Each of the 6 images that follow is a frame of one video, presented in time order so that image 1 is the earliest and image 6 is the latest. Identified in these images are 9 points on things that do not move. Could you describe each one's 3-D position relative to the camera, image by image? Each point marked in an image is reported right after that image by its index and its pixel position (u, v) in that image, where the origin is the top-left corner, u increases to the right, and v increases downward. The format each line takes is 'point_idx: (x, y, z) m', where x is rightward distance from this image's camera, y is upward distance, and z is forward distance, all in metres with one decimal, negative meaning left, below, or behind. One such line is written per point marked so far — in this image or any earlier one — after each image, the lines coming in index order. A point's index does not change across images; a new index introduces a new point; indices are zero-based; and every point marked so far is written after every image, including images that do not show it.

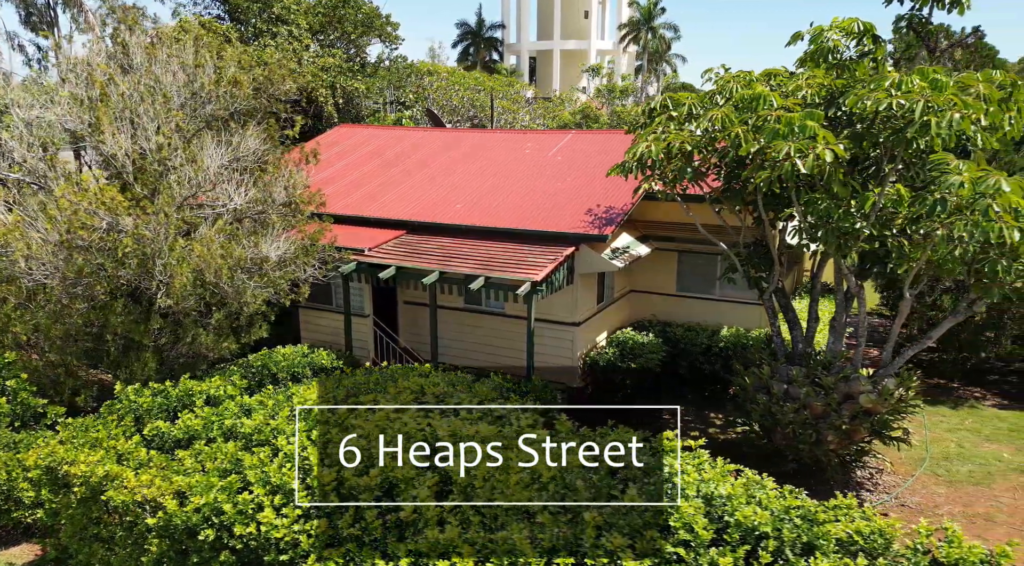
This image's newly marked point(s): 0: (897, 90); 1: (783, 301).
0: (+4.3, +2.1, +9.7) m
1: (+4.4, -0.3, +13.9) m
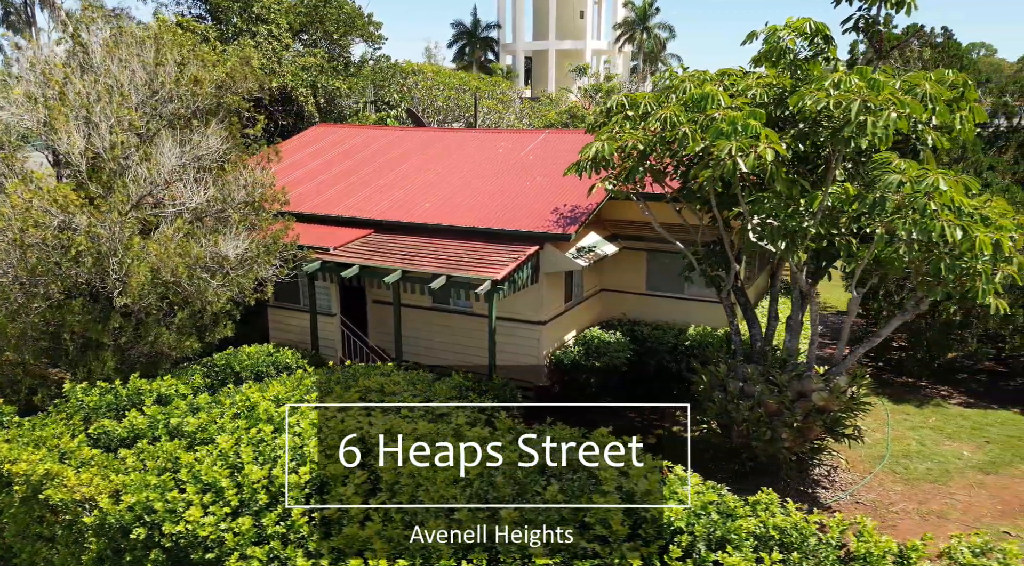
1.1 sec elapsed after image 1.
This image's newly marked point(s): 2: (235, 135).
0: (+3.6, +2.2, +9.8) m
1: (+3.7, -0.3, +14.0) m
2: (-5.0, +2.7, +15.6) m
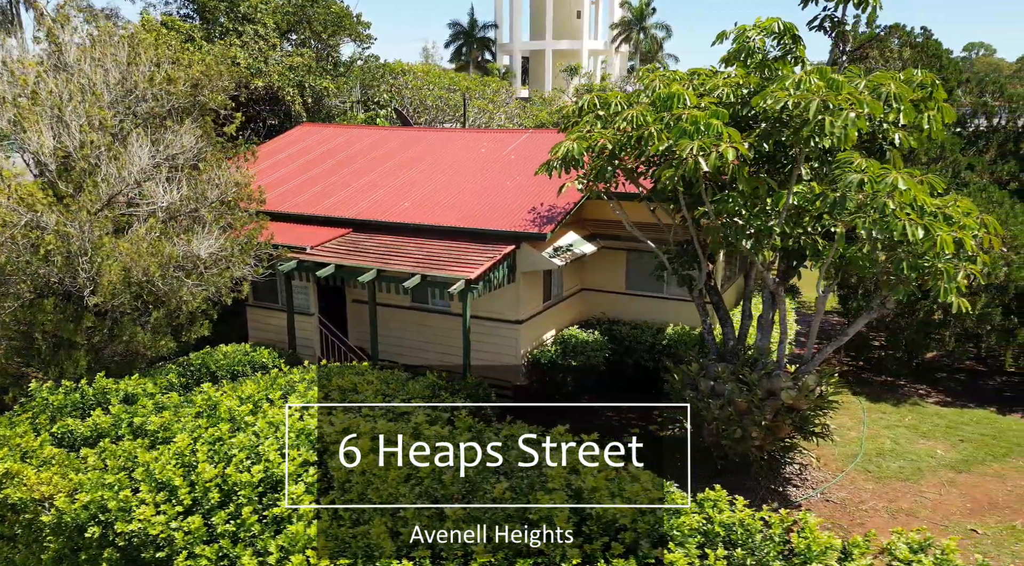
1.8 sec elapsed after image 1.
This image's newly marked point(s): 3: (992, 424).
0: (+3.2, +2.2, +9.8) m
1: (+3.3, -0.3, +14.0) m
2: (-5.4, +2.7, +15.6) m
3: (+9.3, -2.7, +16.8) m
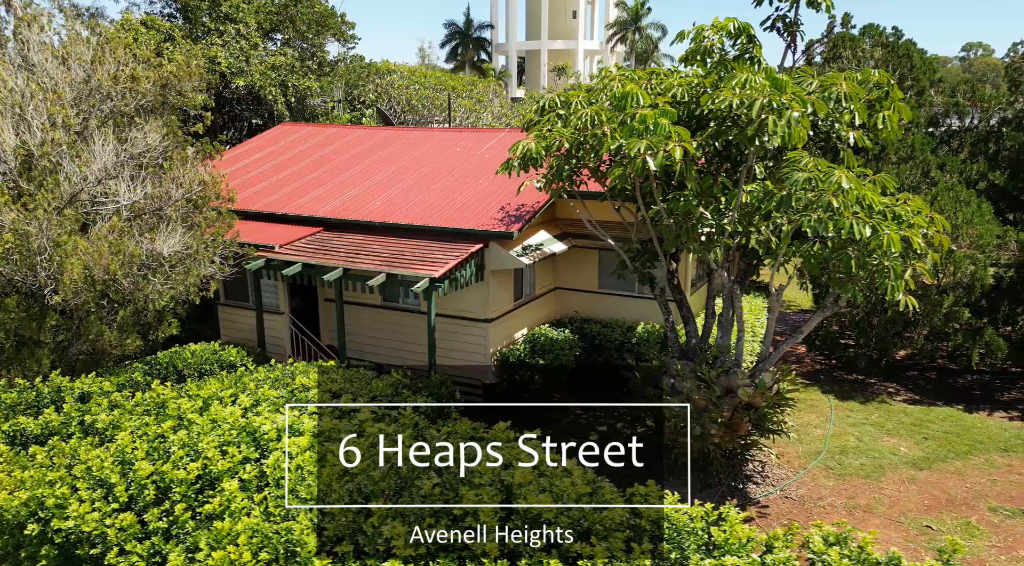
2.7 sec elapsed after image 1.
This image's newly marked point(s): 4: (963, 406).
0: (+2.7, +2.2, +9.9) m
1: (+2.7, -0.2, +14.1) m
2: (-6.0, +2.7, +15.6) m
3: (+8.7, -2.7, +16.9) m
4: (+9.4, -2.6, +18.1) m
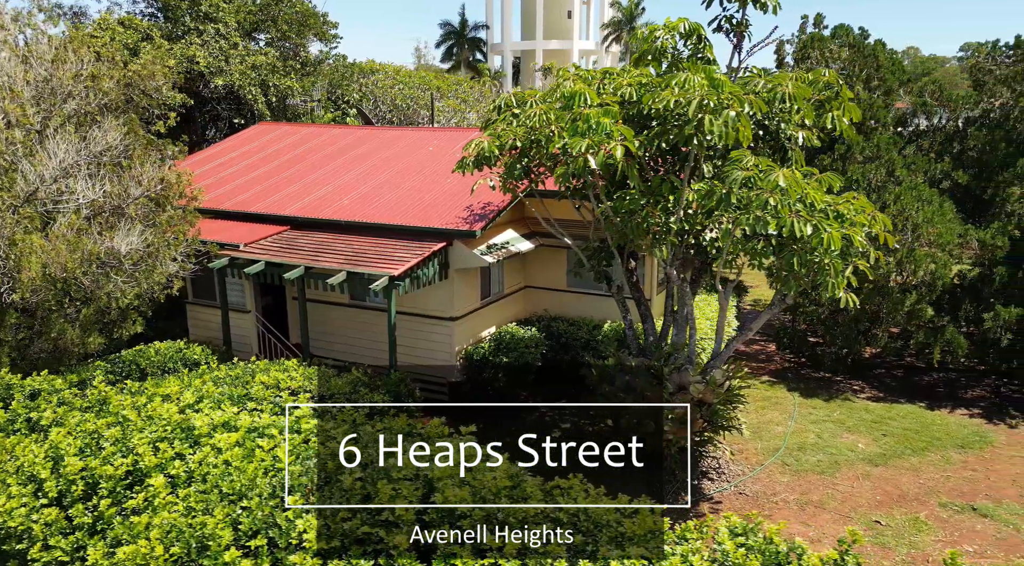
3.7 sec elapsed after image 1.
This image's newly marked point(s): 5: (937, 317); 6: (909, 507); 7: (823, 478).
0: (+2.0, +2.2, +10.0) m
1: (+2.0, -0.2, +14.2) m
2: (-6.7, +2.7, +15.6) m
3: (+8.0, -2.7, +17.1) m
4: (+8.7, -2.5, +18.3) m
5: (+8.7, -0.7, +17.8) m
6: (+5.9, -3.3, +13.0) m
7: (+5.0, -3.1, +14.0) m
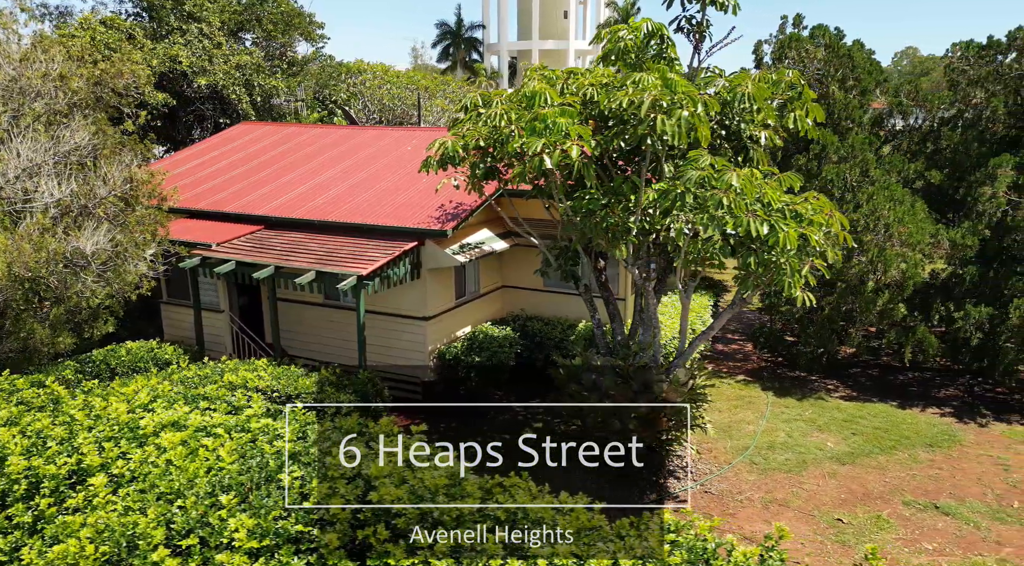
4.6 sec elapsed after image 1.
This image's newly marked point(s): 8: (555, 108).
0: (+1.5, +2.2, +10.0) m
1: (+1.5, -0.2, +14.2) m
2: (-7.2, +2.7, +15.6) m
3: (+7.4, -2.6, +17.2) m
4: (+8.2, -2.5, +18.4) m
5: (+8.2, -0.7, +17.9) m
6: (+5.4, -3.3, +13.1) m
7: (+4.5, -3.1, +14.0) m
8: (+0.6, +2.2, +11.1) m
